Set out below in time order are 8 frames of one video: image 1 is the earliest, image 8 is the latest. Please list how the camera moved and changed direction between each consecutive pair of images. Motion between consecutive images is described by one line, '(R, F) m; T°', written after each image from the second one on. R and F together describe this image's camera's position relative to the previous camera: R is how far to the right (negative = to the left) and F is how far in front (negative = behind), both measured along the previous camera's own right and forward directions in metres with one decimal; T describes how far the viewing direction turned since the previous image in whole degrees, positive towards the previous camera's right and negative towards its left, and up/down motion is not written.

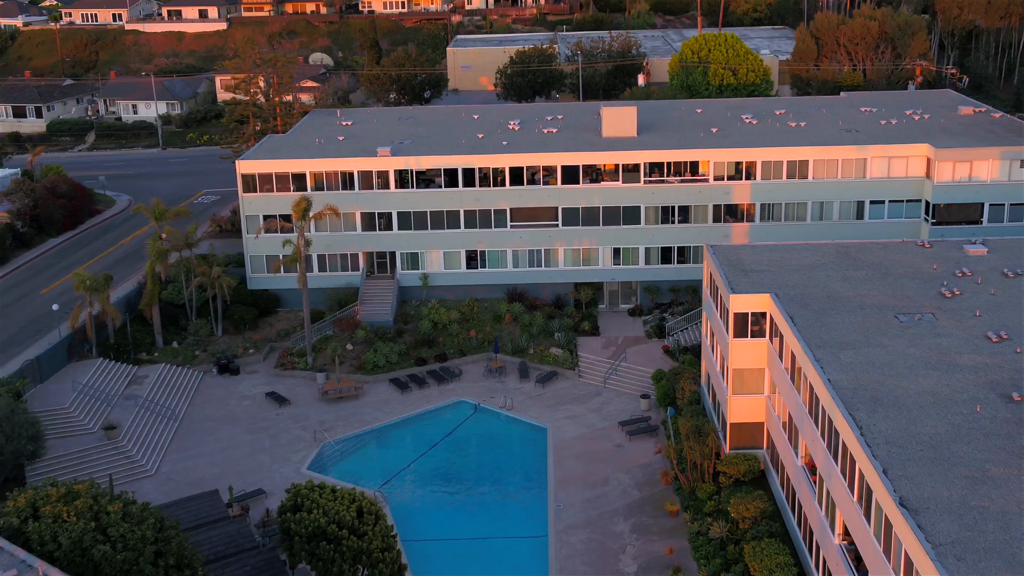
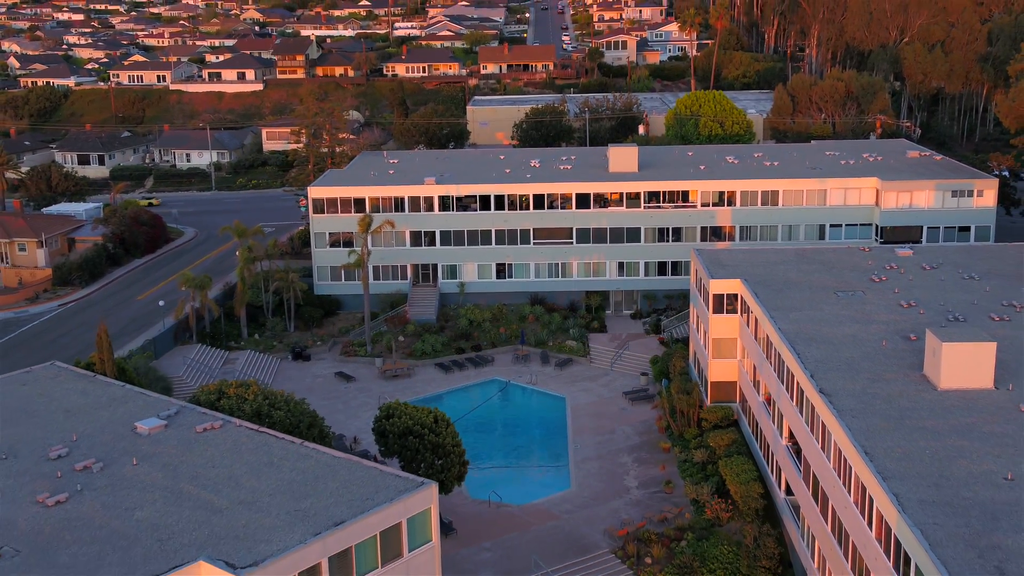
(-1.0, -9.5) m; 0°
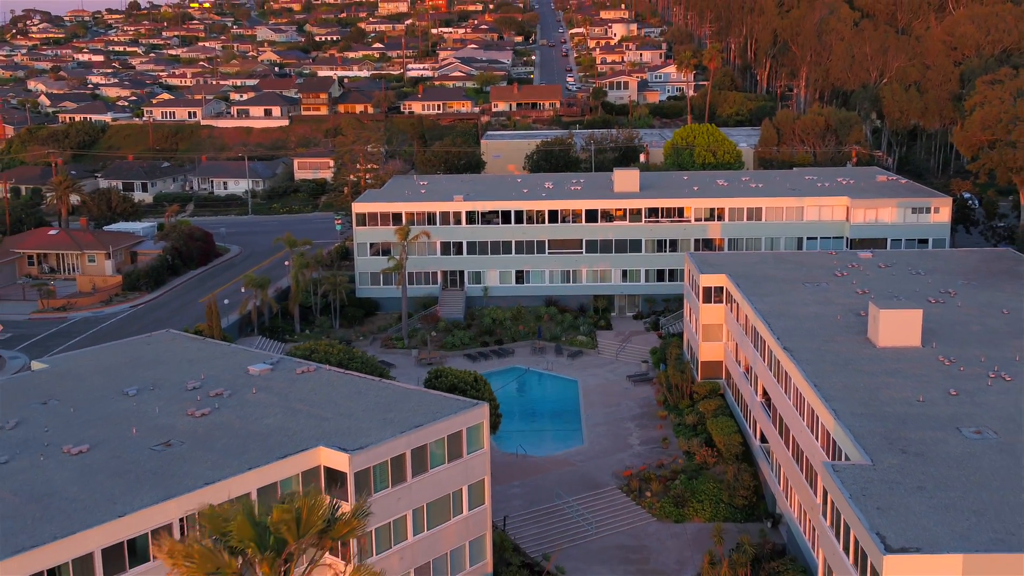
(-0.9, -8.1) m; 0°
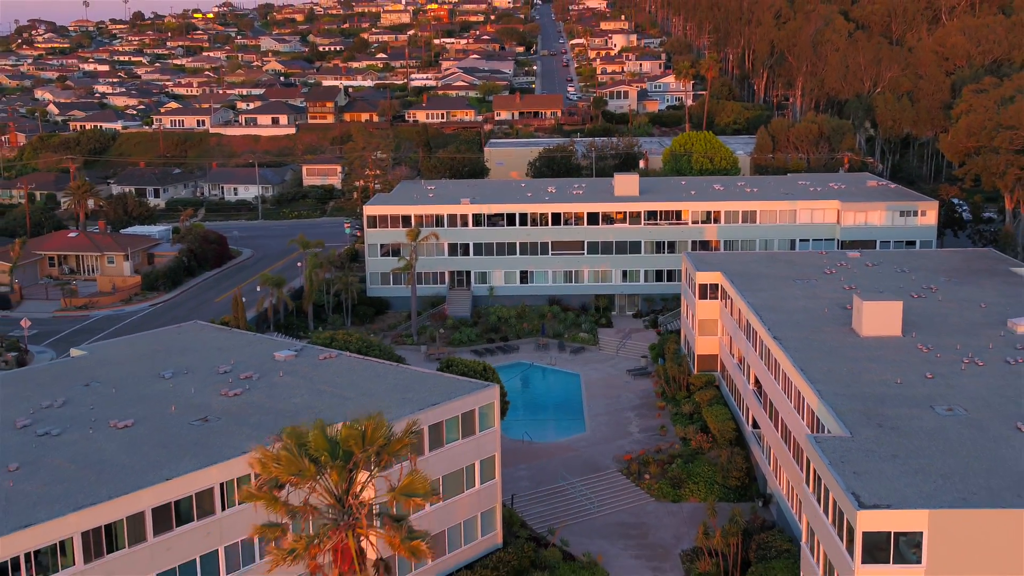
(-0.3, -2.7) m; 0°
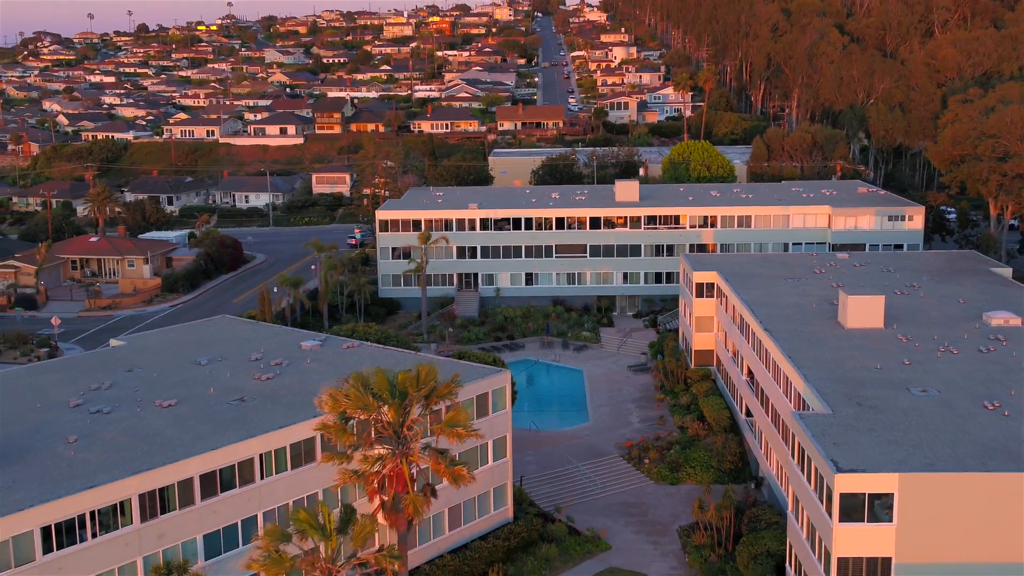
(-0.3, -3.0) m; 0°
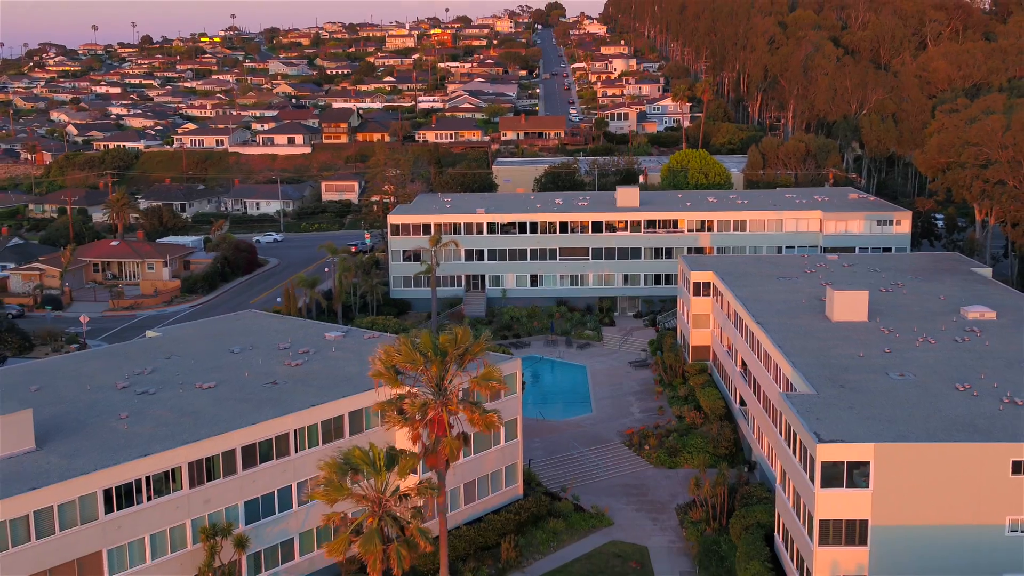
(-0.4, -3.2) m; 0°
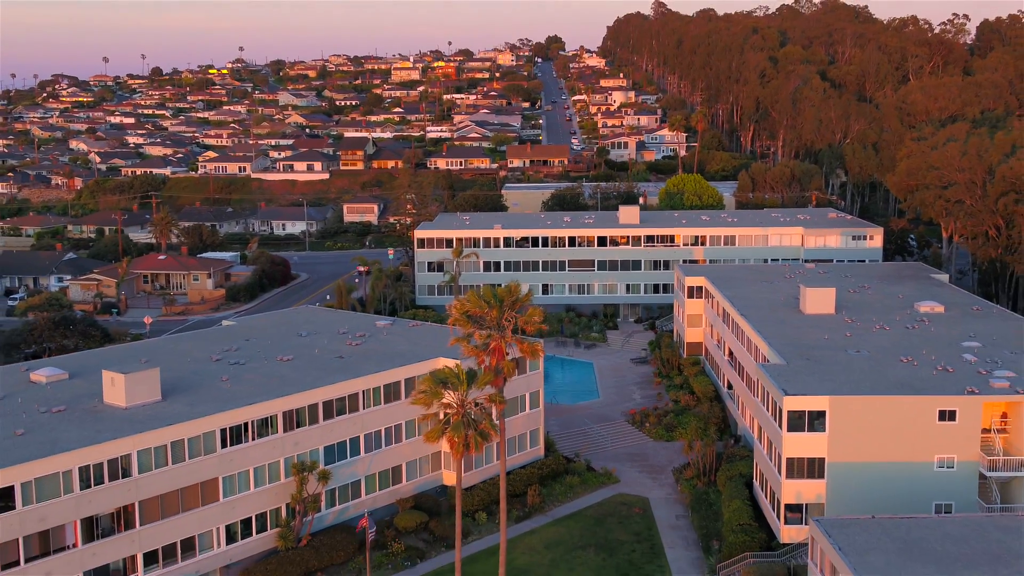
(-1.1, -8.3) m; 0°
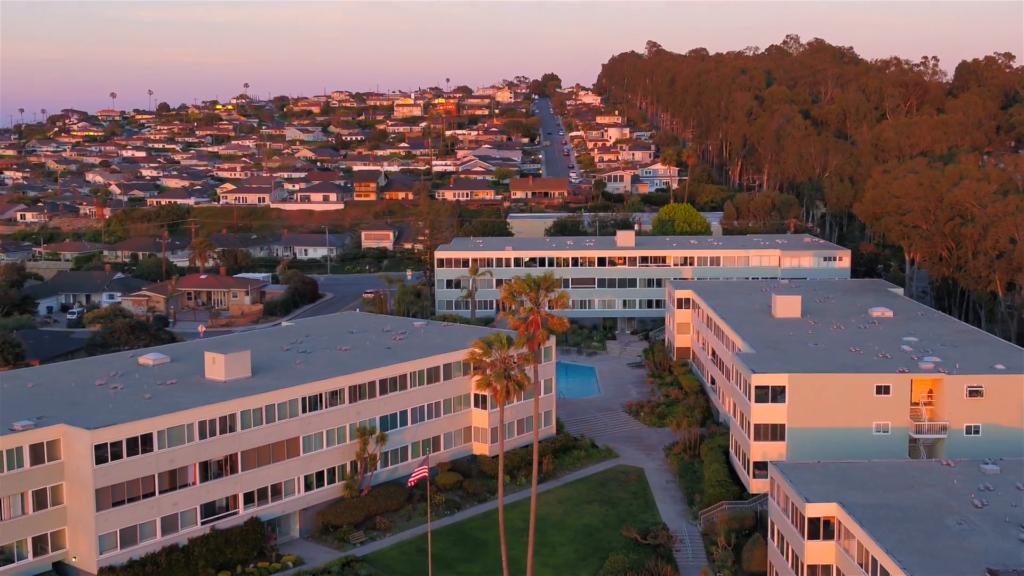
(-1.1, -10.0) m; 0°
